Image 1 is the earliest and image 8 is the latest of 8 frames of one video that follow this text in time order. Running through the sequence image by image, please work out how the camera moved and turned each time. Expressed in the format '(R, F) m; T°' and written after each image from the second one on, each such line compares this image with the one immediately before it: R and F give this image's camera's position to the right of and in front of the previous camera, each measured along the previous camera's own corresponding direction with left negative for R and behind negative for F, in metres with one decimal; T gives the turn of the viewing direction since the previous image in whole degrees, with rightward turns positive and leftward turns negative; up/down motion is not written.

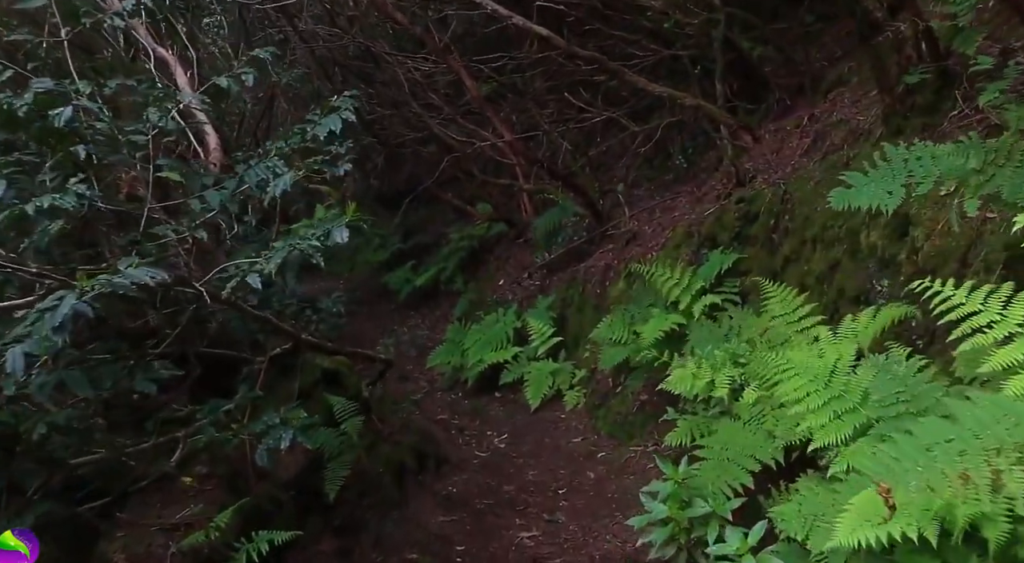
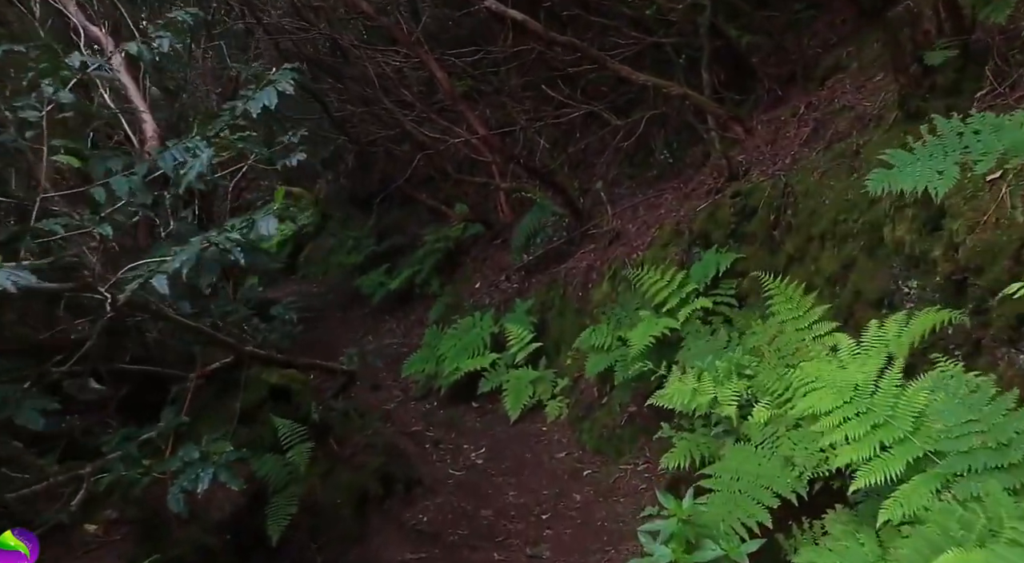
(0.0, +0.6) m; +1°
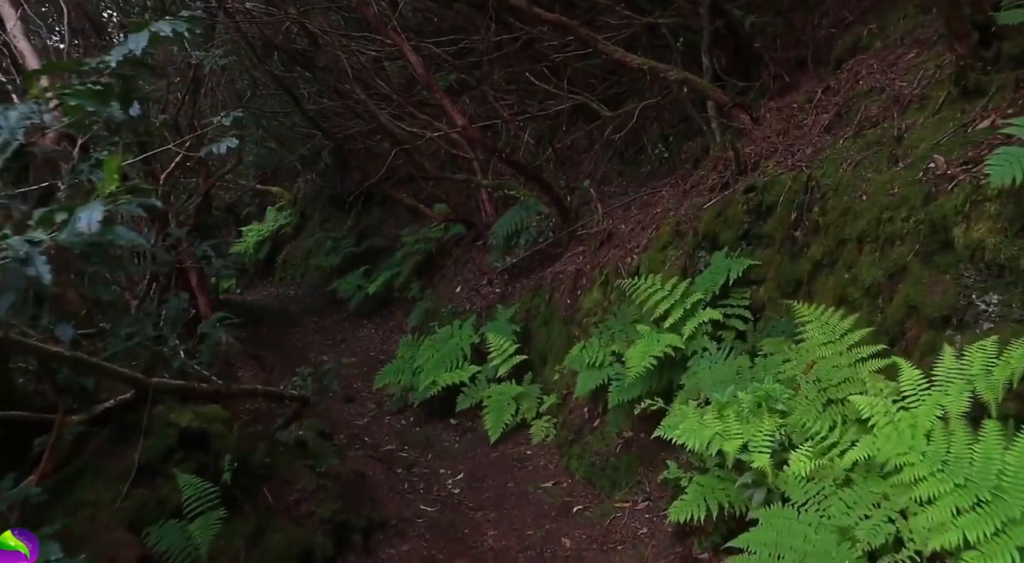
(0.0, +0.8) m; +1°
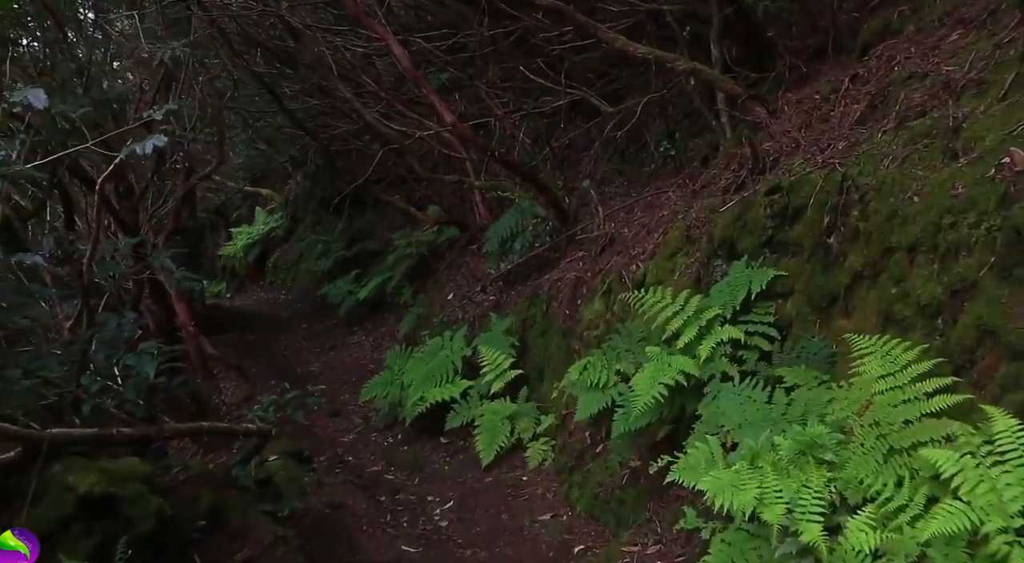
(0.0, +0.6) m; 0°
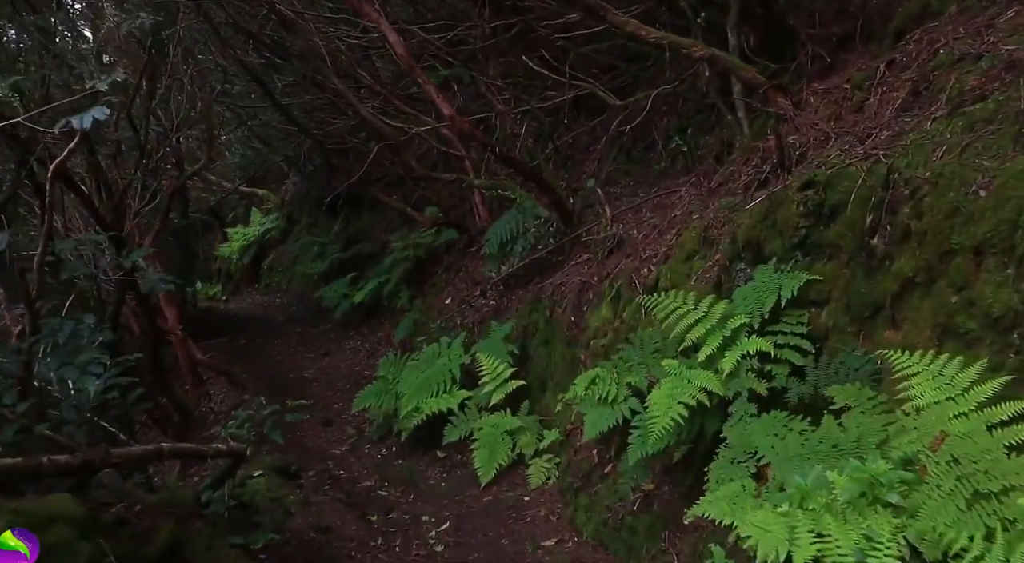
(0.0, +0.5) m; 0°
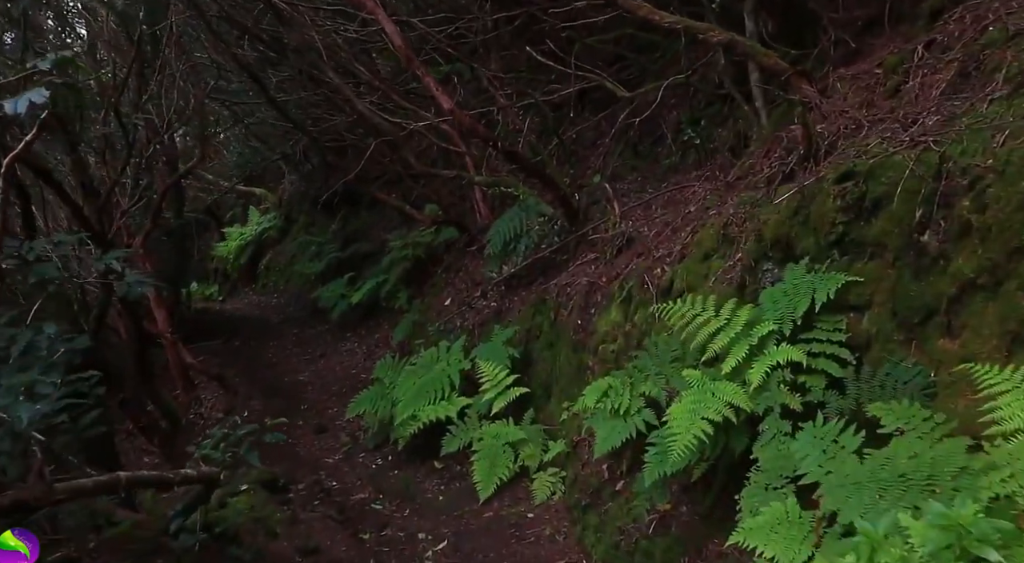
(0.0, +0.4) m; 0°
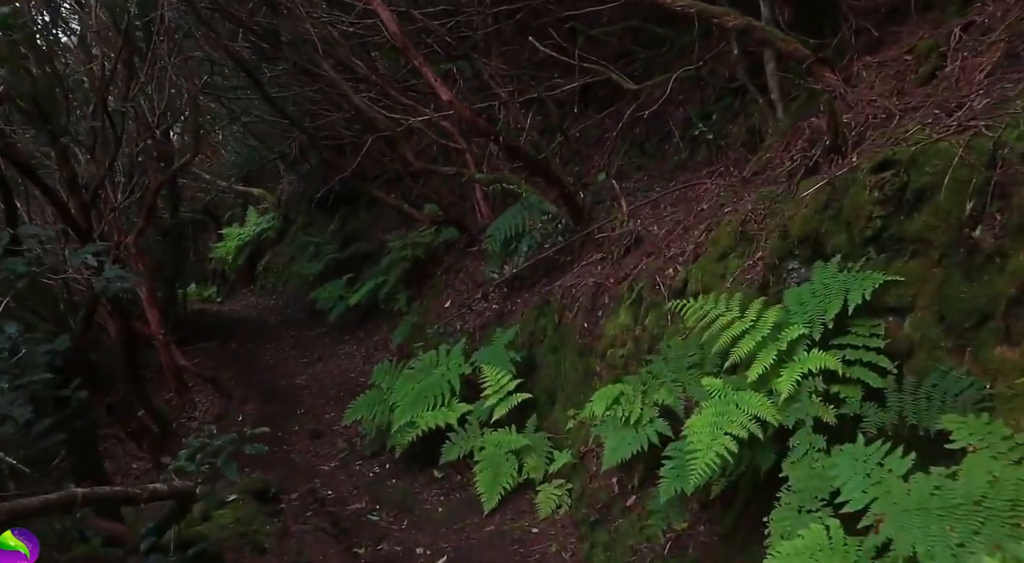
(0.0, +0.3) m; 0°
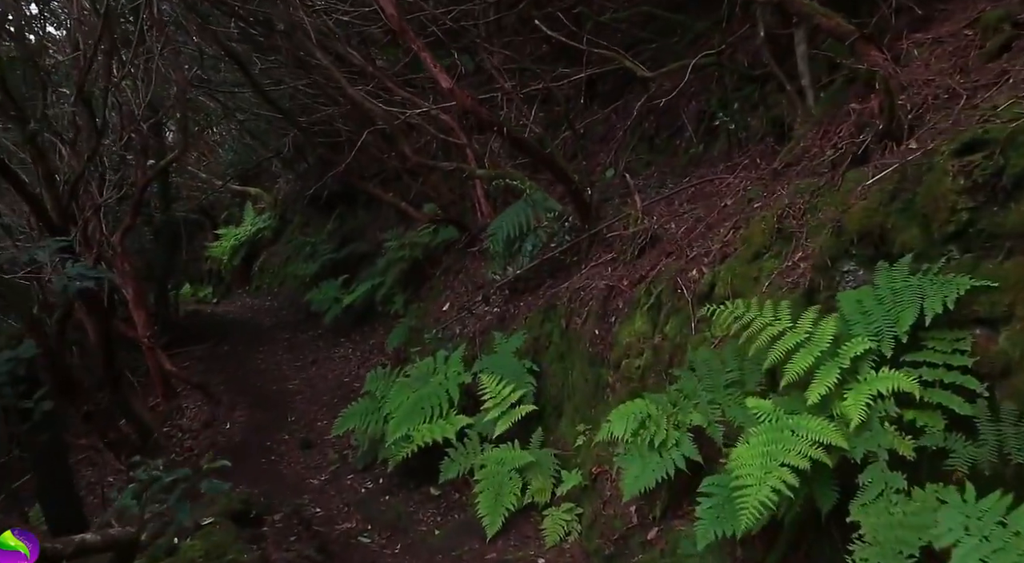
(0.0, +0.6) m; 0°
